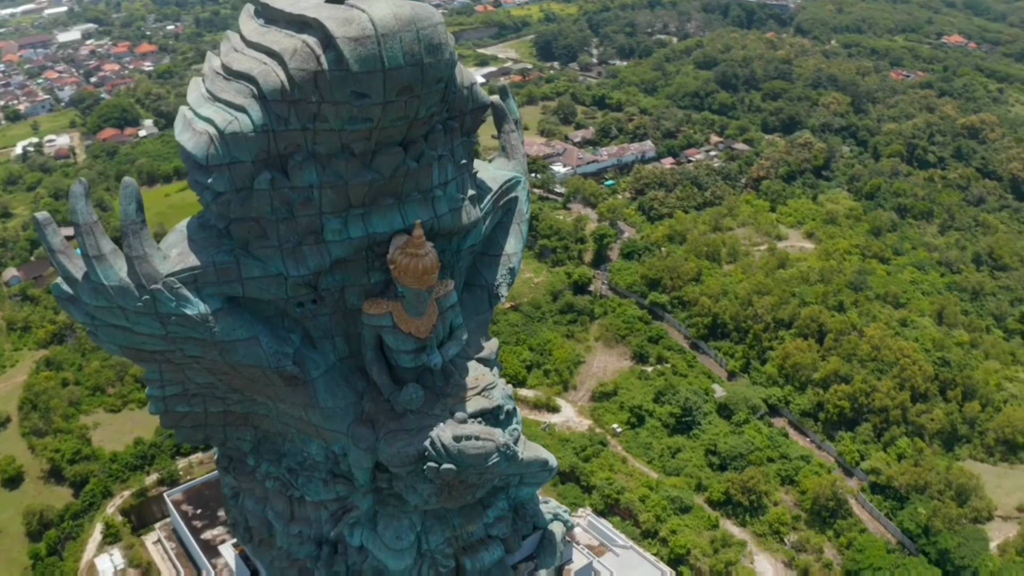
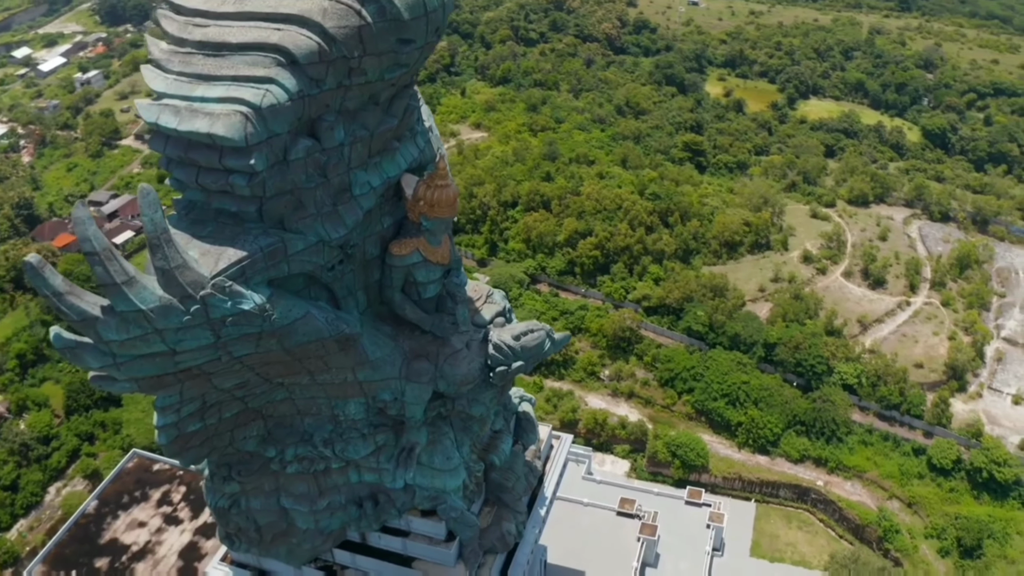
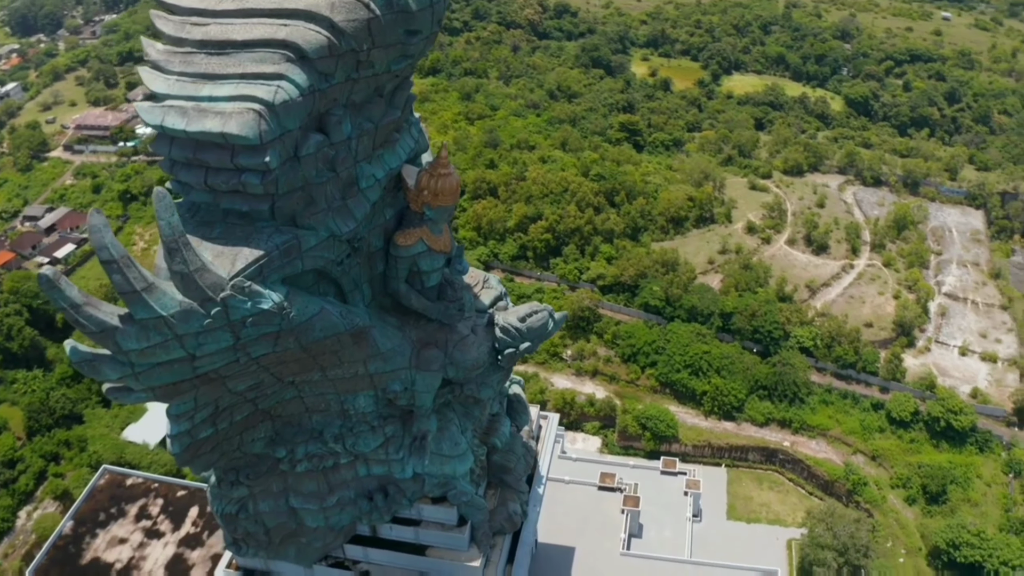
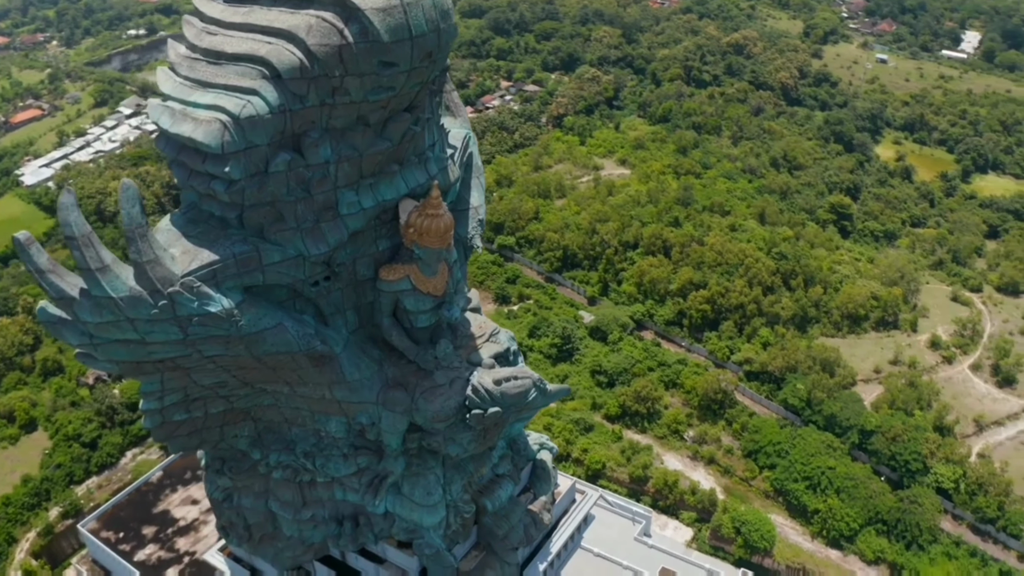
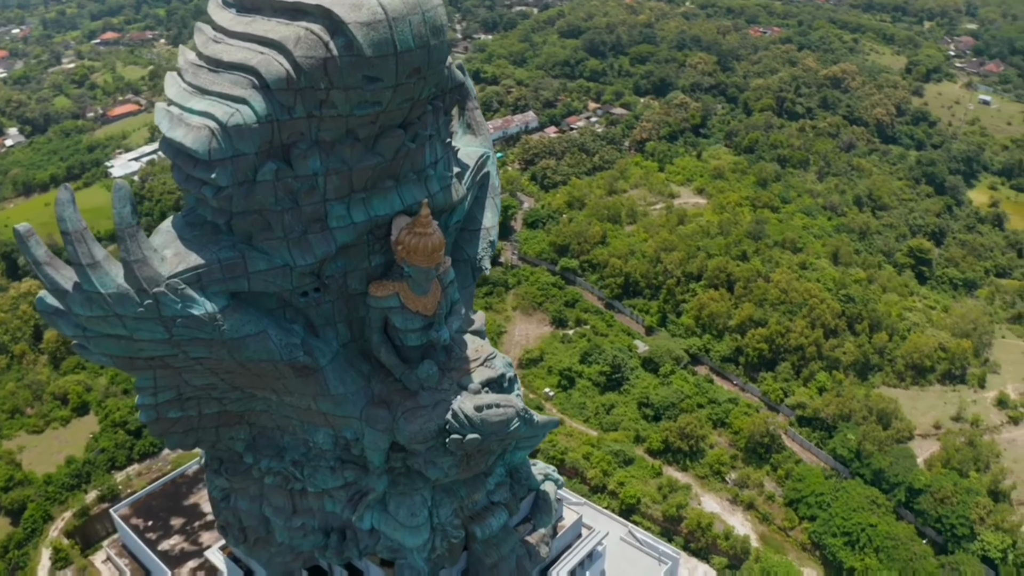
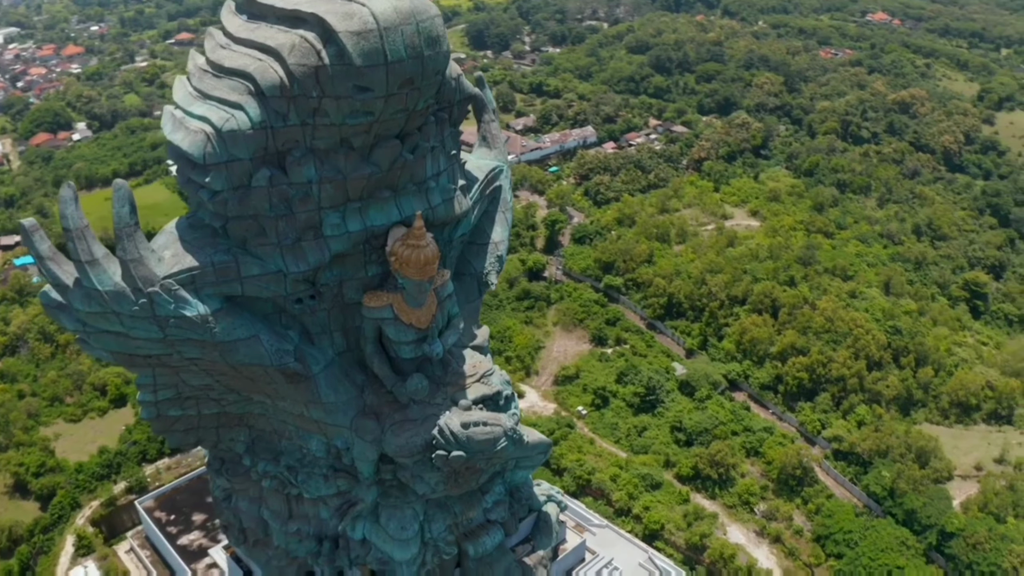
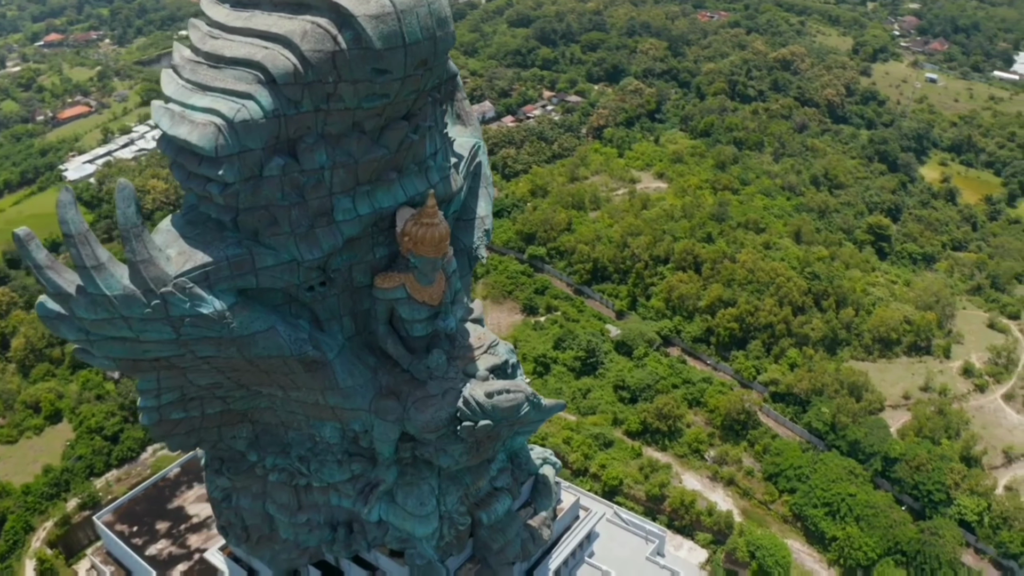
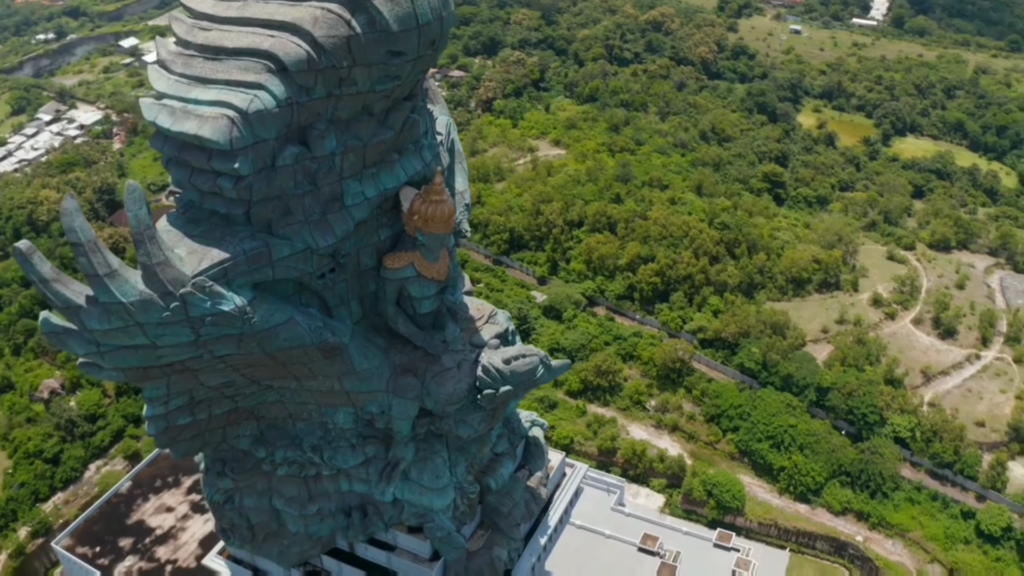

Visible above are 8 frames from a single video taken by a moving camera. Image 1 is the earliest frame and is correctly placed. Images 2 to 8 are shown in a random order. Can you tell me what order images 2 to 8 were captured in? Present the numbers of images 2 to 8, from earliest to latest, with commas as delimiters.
6, 5, 7, 4, 8, 2, 3
